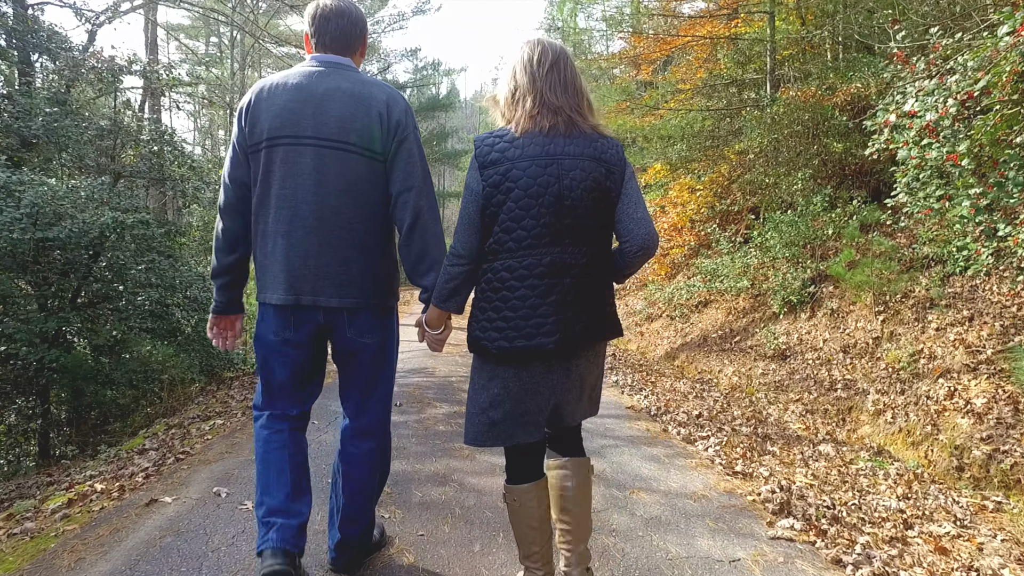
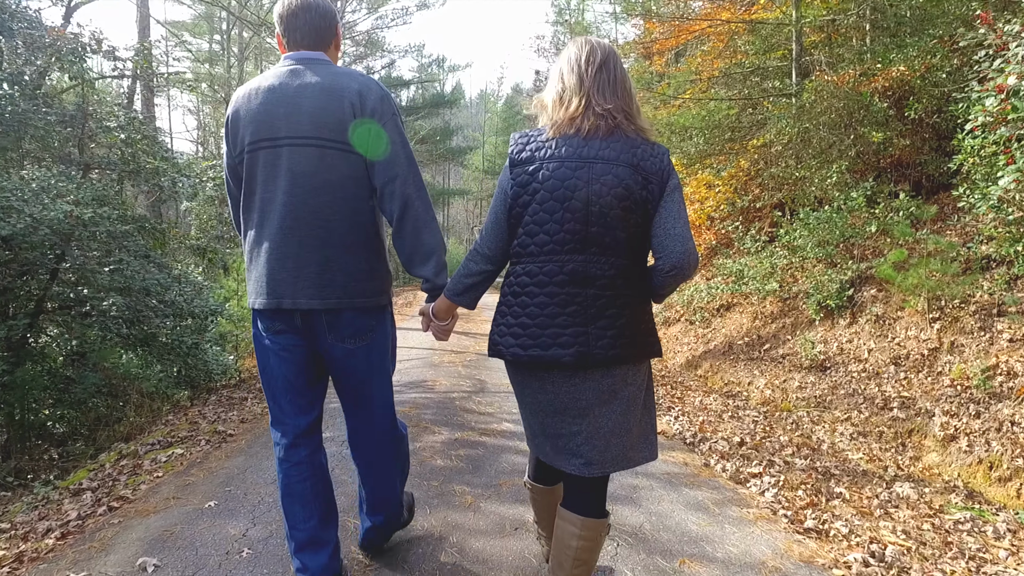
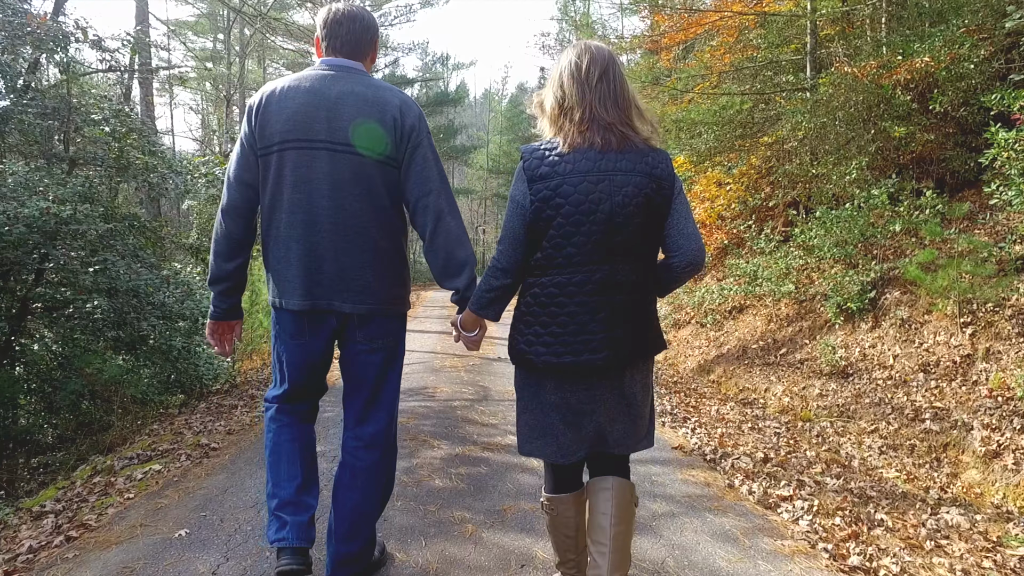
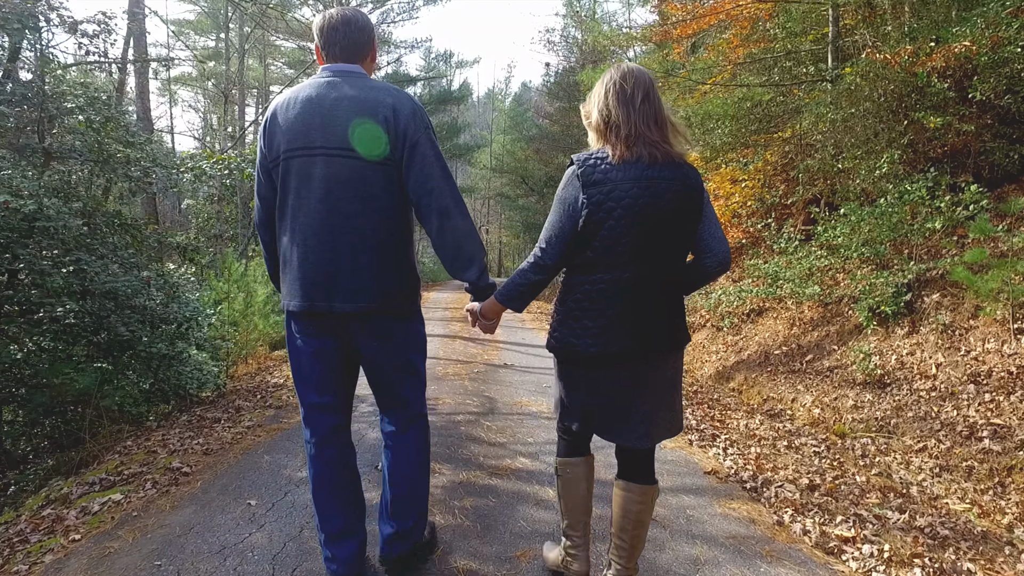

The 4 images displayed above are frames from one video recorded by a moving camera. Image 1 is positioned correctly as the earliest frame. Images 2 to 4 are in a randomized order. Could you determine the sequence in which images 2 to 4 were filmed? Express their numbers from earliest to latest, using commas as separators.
2, 3, 4
